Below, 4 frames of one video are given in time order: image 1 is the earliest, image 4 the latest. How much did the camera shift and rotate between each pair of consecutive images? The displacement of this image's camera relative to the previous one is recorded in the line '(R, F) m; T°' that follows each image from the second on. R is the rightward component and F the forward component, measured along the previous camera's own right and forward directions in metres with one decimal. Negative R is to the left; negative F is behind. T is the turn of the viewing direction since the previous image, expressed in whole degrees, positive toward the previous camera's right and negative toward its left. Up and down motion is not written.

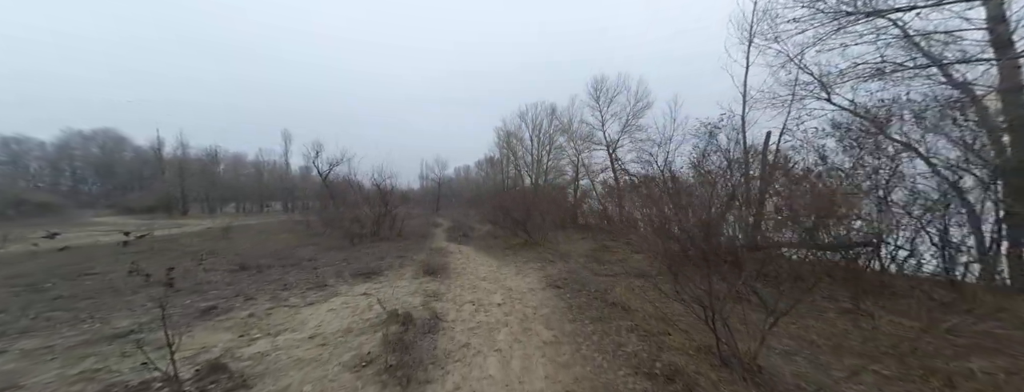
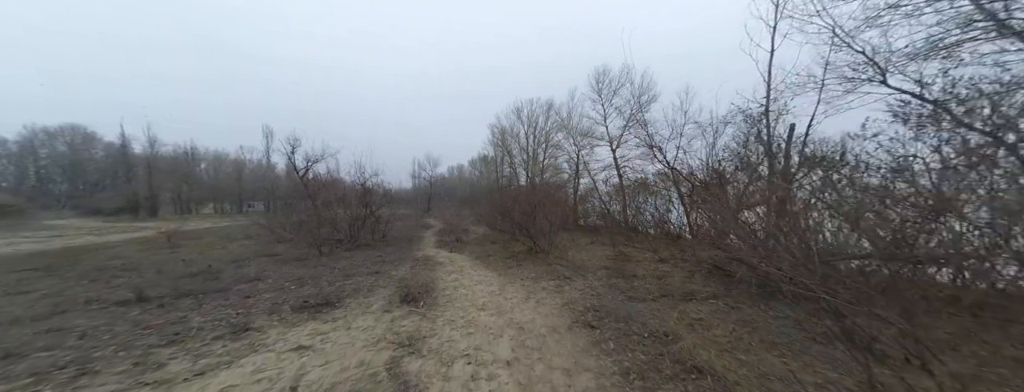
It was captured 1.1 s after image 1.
(-0.3, +2.1) m; +1°
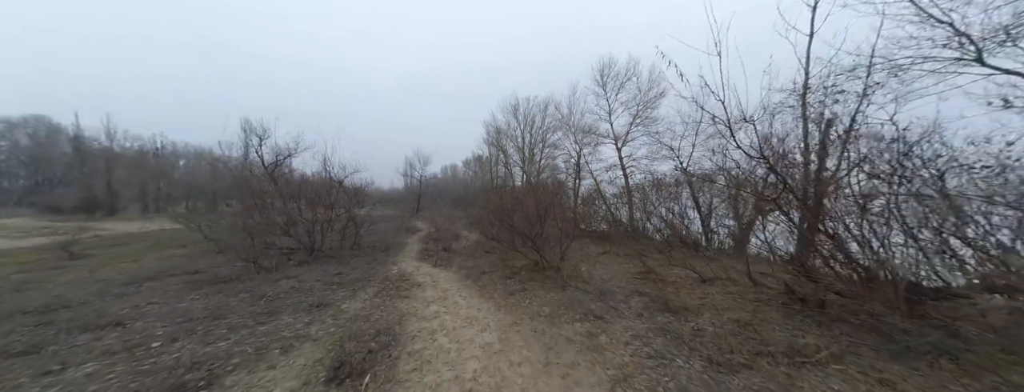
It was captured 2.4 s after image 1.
(-0.2, +2.5) m; +1°
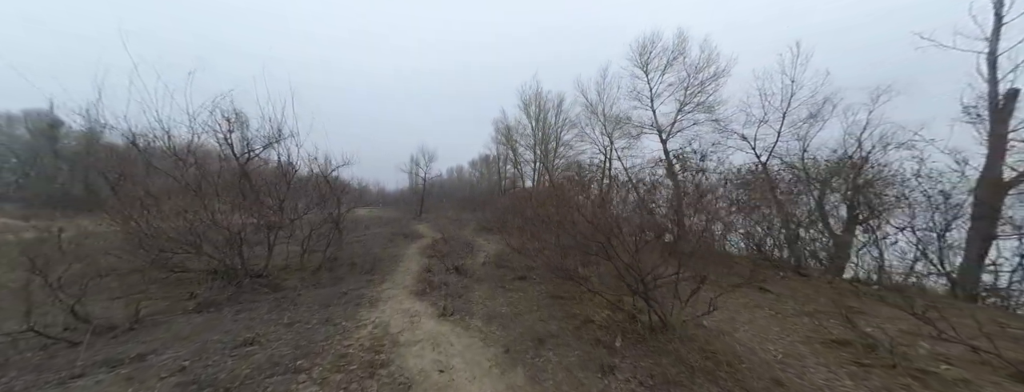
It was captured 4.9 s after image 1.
(-1.2, +4.3) m; -1°
